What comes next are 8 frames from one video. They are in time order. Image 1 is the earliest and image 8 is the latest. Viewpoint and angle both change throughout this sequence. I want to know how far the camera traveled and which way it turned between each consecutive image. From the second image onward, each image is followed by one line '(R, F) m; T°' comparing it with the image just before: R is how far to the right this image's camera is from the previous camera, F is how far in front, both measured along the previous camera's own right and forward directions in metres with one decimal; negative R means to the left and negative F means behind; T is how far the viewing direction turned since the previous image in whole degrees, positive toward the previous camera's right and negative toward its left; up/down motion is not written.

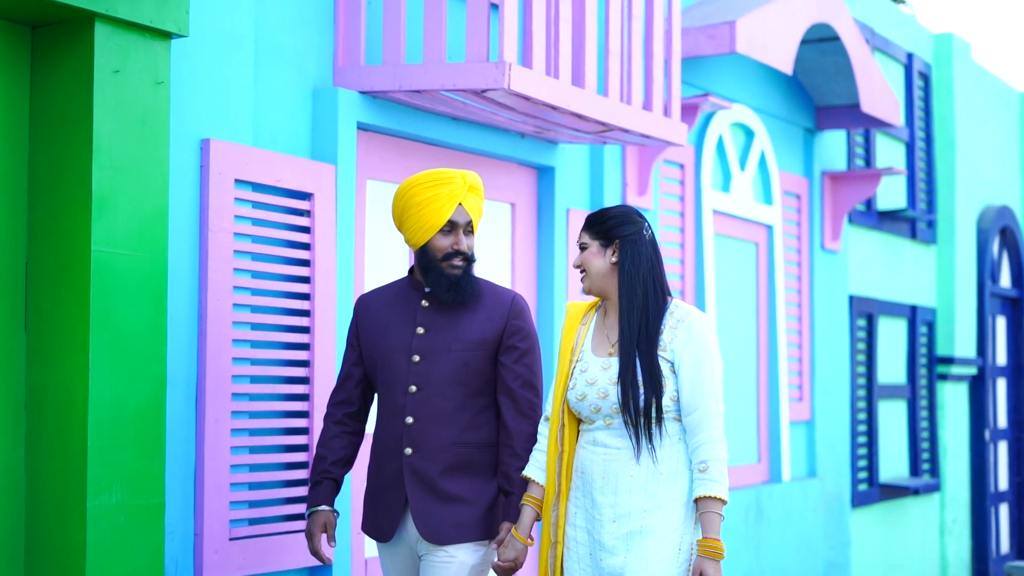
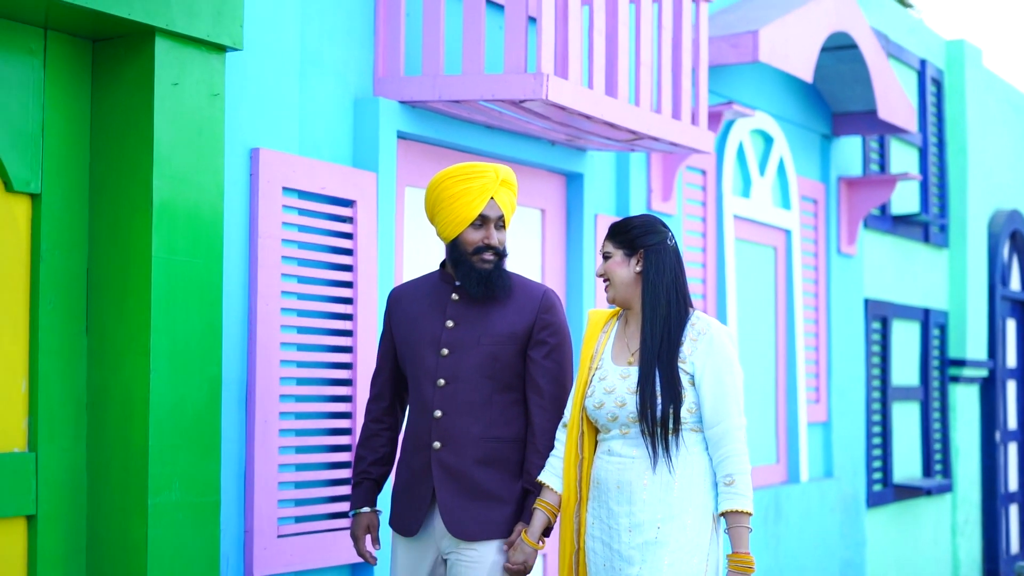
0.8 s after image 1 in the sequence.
(-0.1, -0.1) m; 0°
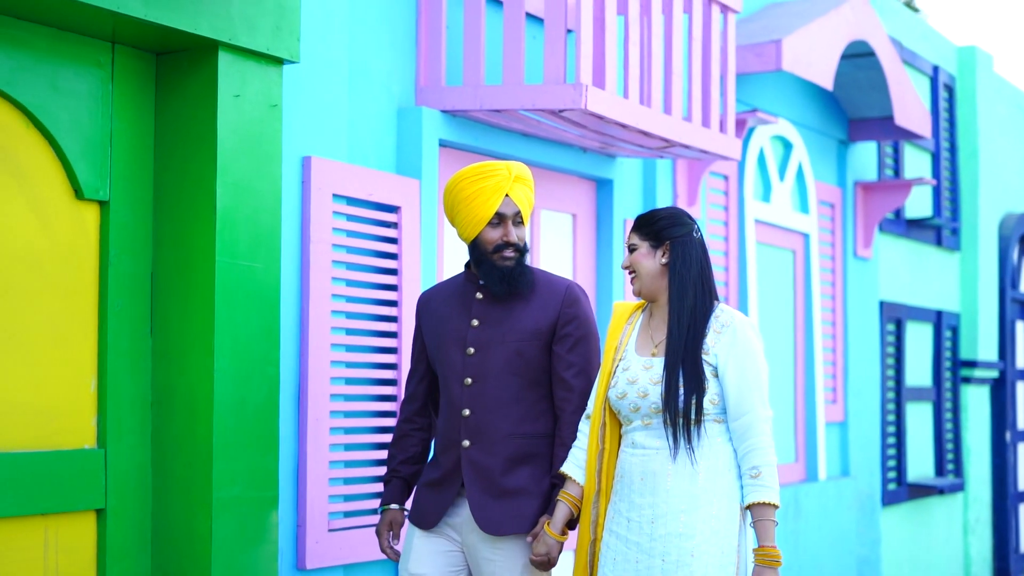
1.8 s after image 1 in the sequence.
(-0.1, -0.2) m; 0°
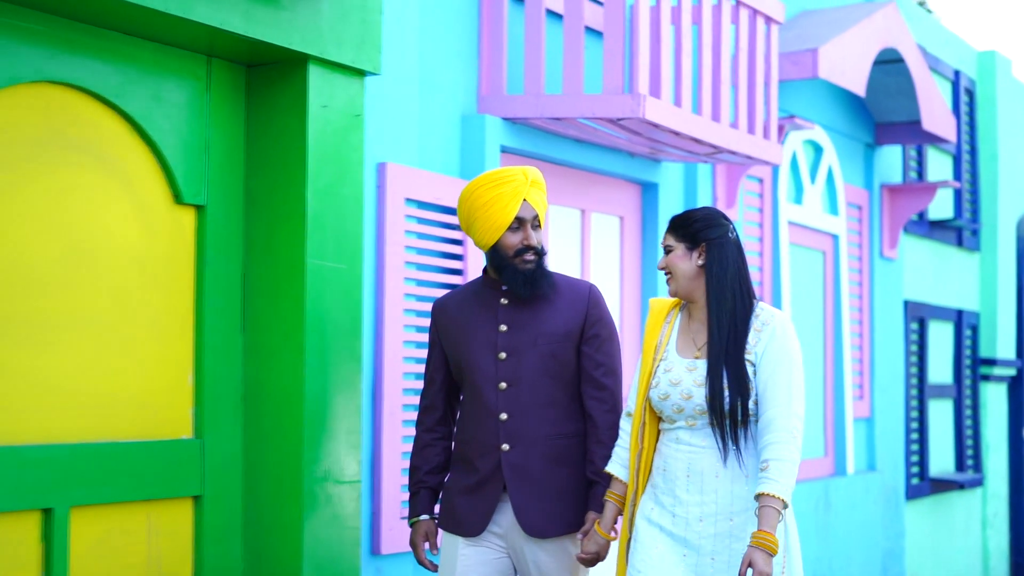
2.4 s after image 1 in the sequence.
(-0.2, -0.2) m; 0°
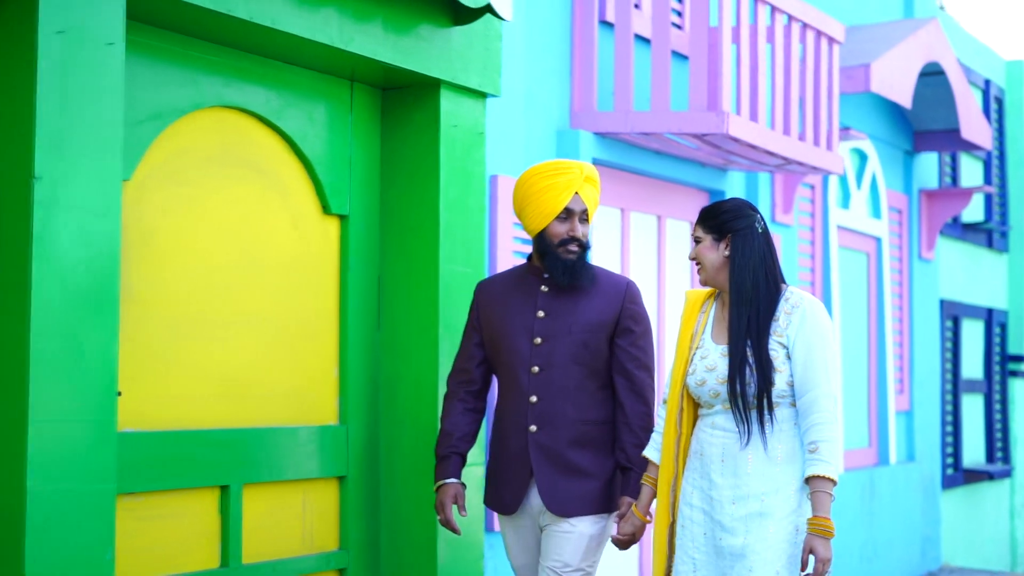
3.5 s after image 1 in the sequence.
(-0.3, -0.5) m; 0°
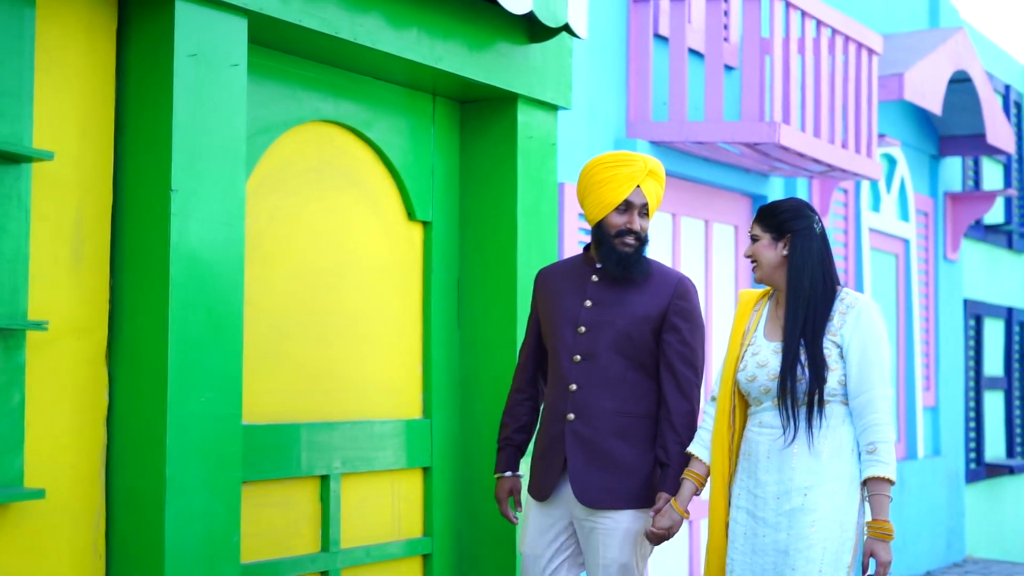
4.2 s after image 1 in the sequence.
(-0.2, -0.3) m; 0°
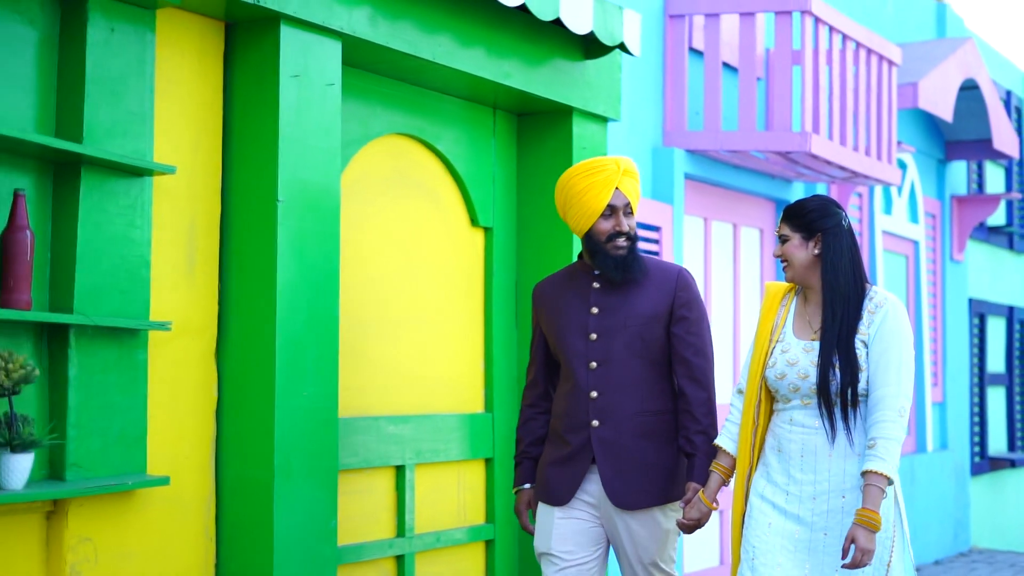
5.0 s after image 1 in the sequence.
(-0.2, -0.3) m; +1°
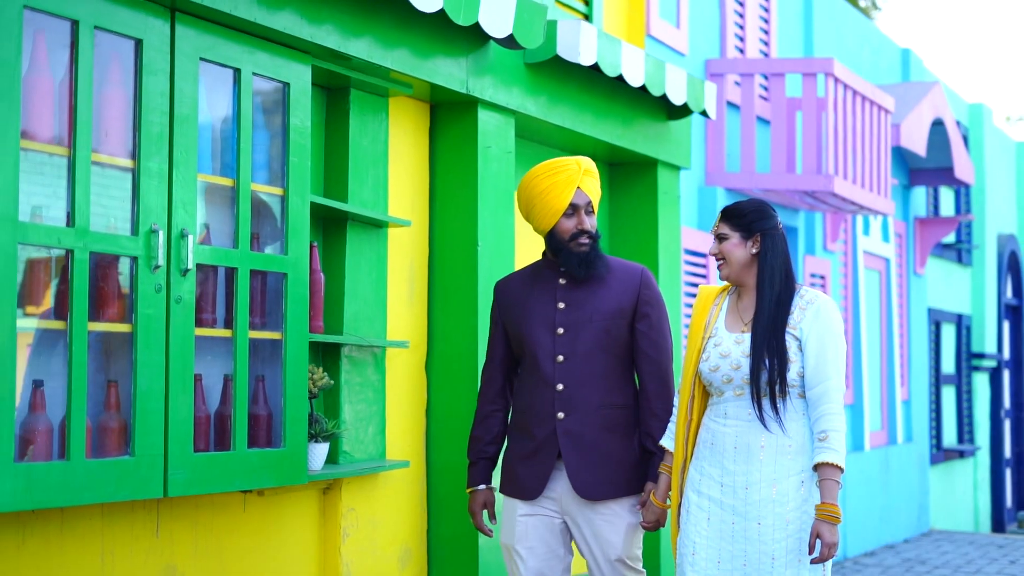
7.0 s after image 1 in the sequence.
(-0.7, -1.1) m; +3°
